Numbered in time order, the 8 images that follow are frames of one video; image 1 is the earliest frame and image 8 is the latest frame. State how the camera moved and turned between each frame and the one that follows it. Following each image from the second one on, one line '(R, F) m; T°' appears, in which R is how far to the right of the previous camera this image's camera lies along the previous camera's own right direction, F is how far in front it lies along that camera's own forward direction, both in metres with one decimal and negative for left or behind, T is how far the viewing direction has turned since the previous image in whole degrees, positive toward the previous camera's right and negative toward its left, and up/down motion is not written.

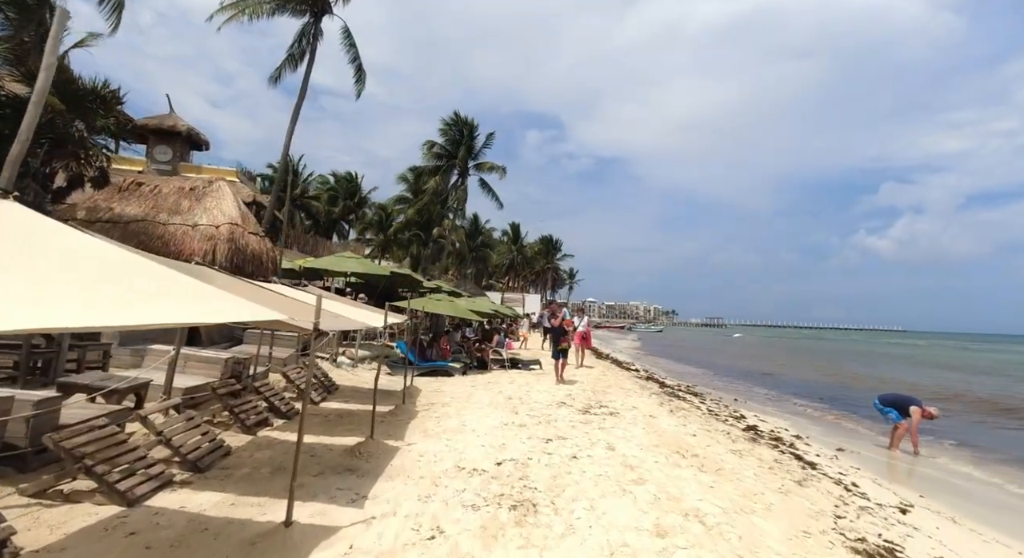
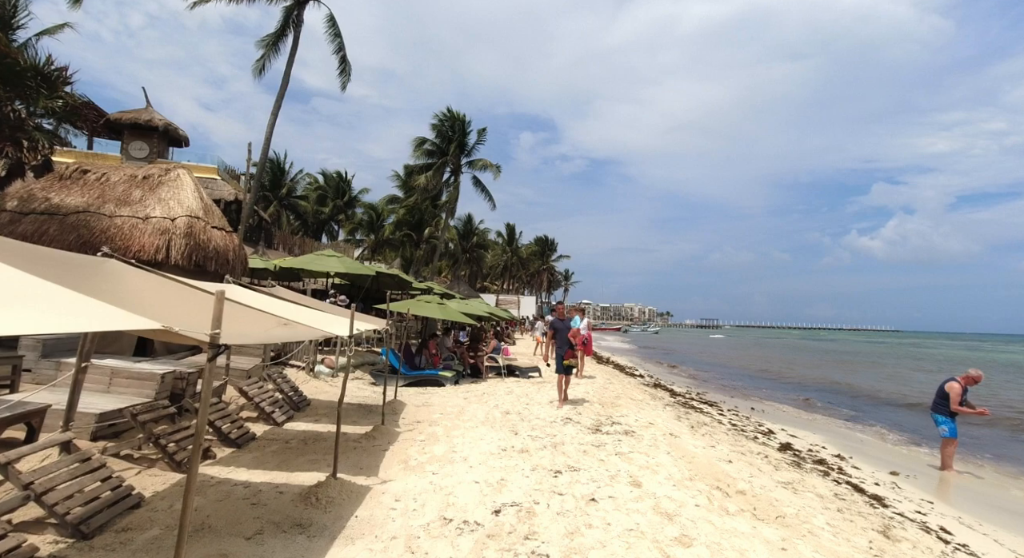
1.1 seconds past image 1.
(-0.1, +1.3) m; +1°
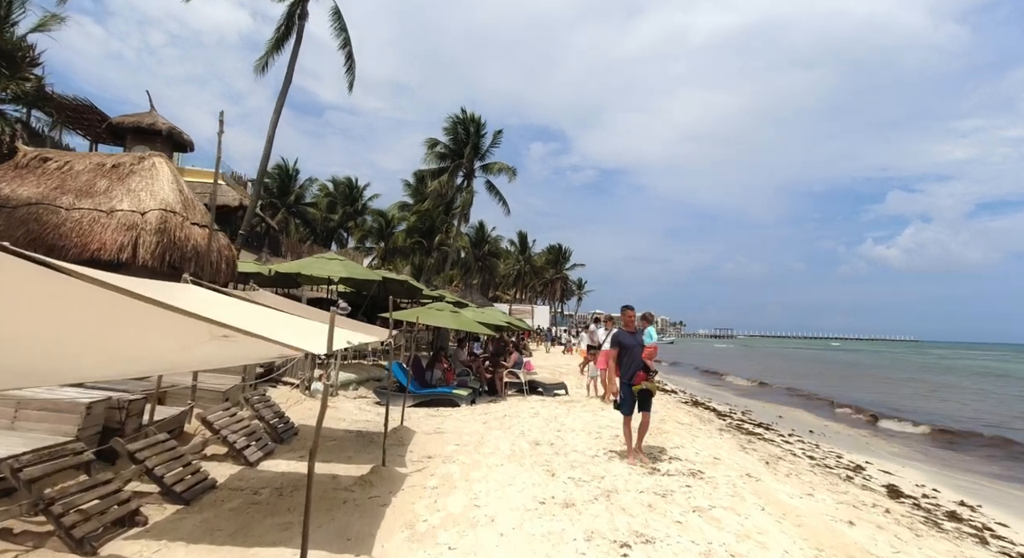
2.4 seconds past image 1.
(-0.3, +1.6) m; -1°
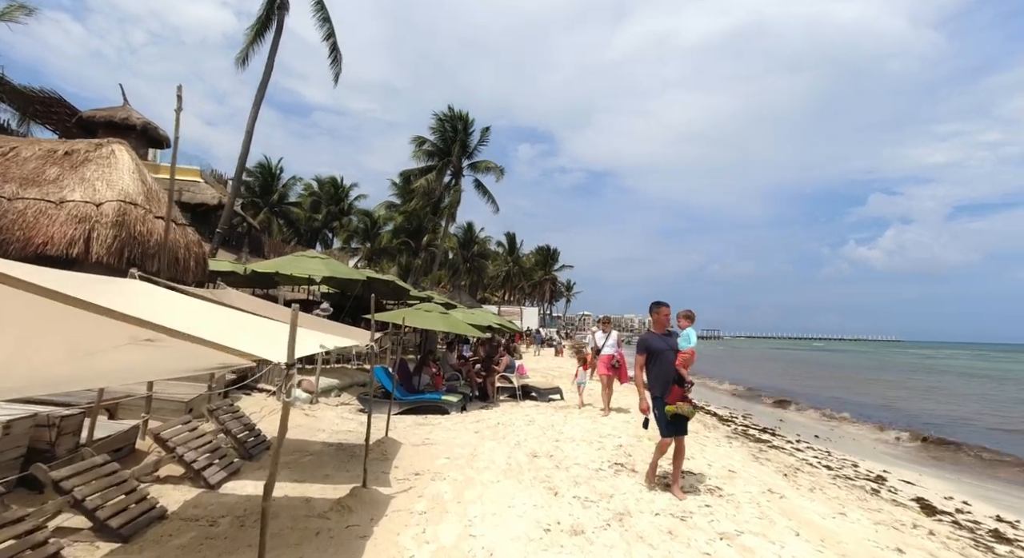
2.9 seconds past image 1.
(-0.1, +0.6) m; +1°
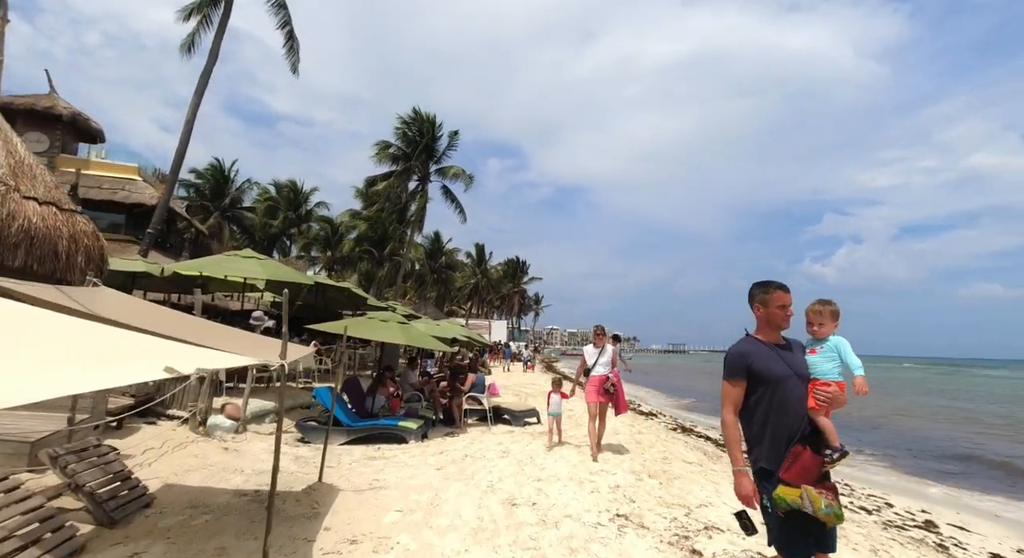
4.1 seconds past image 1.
(-0.1, +1.5) m; +4°
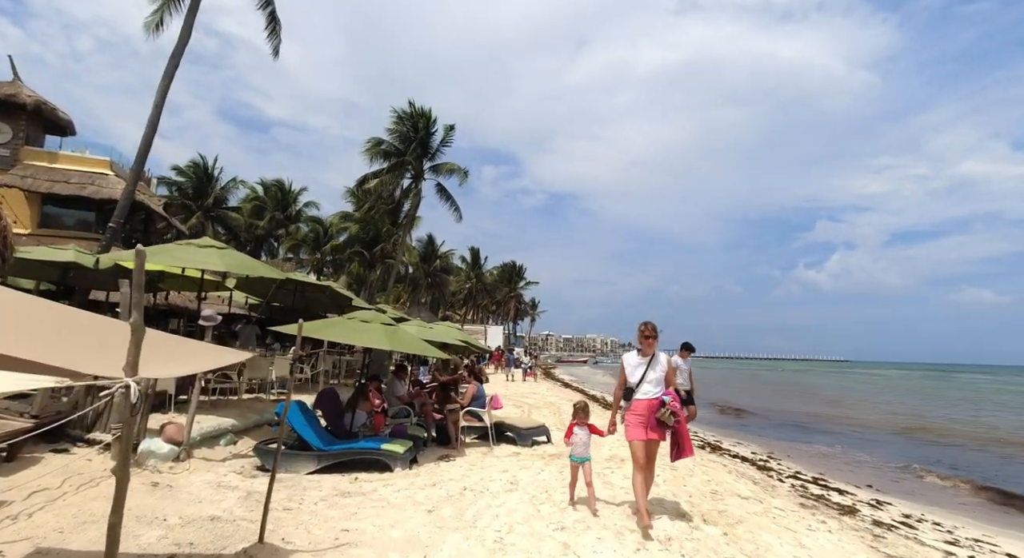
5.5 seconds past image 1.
(-0.2, +1.6) m; +1°
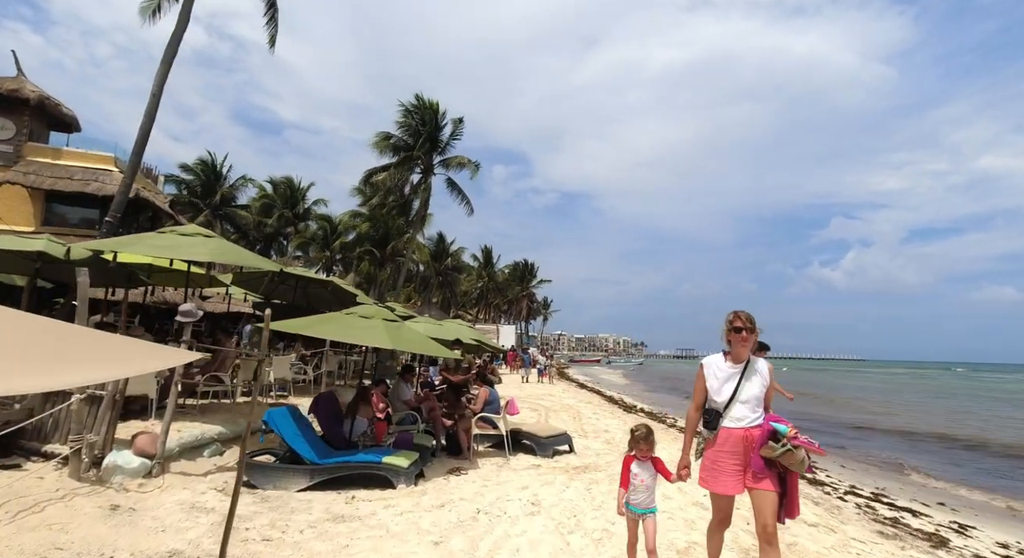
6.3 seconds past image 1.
(-0.1, +1.0) m; -1°
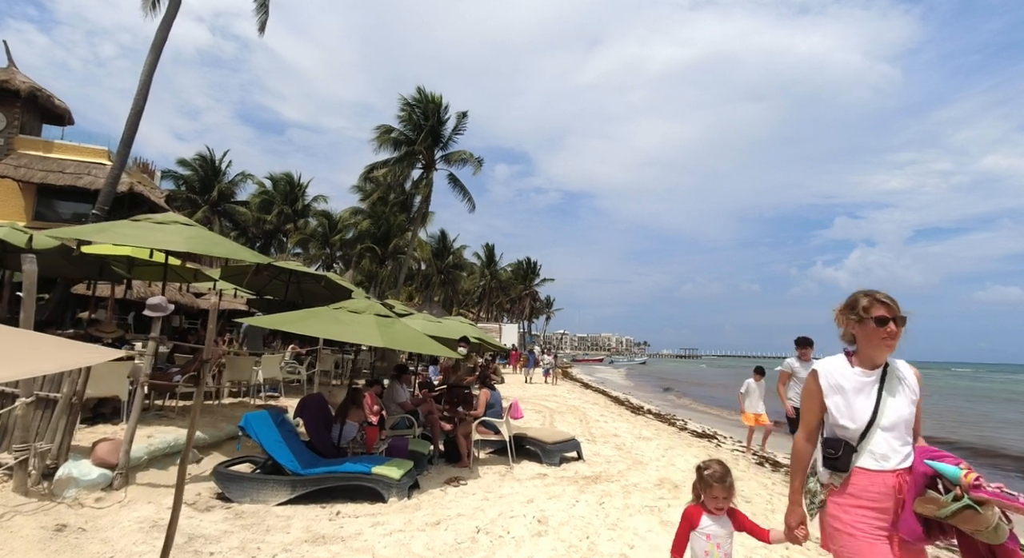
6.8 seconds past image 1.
(0.0, +0.6) m; 0°
